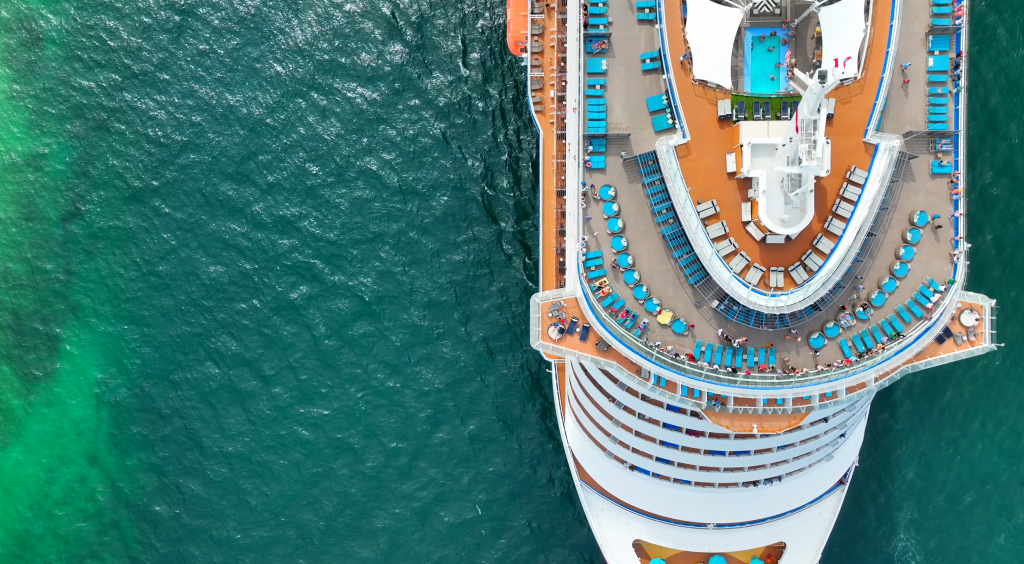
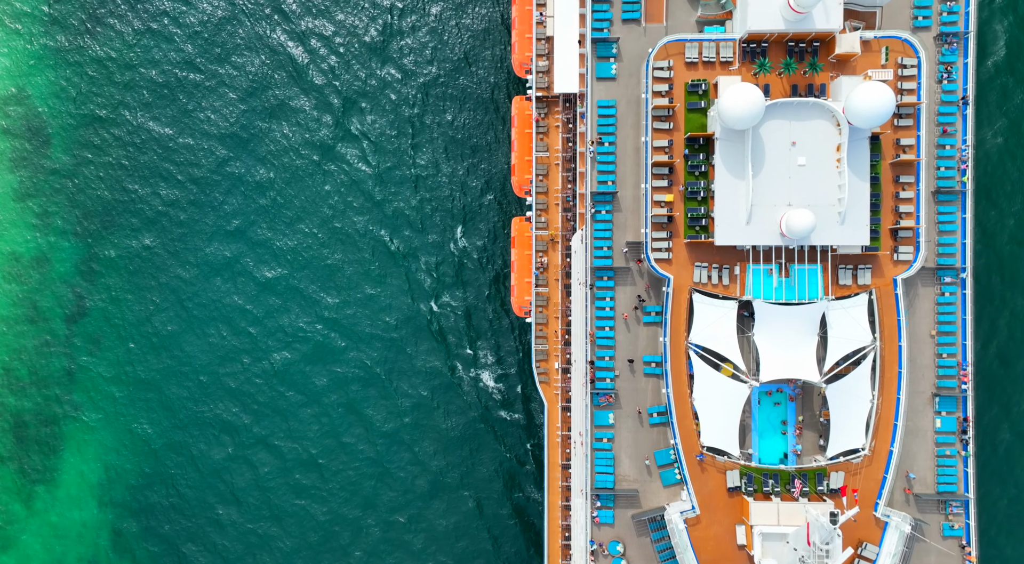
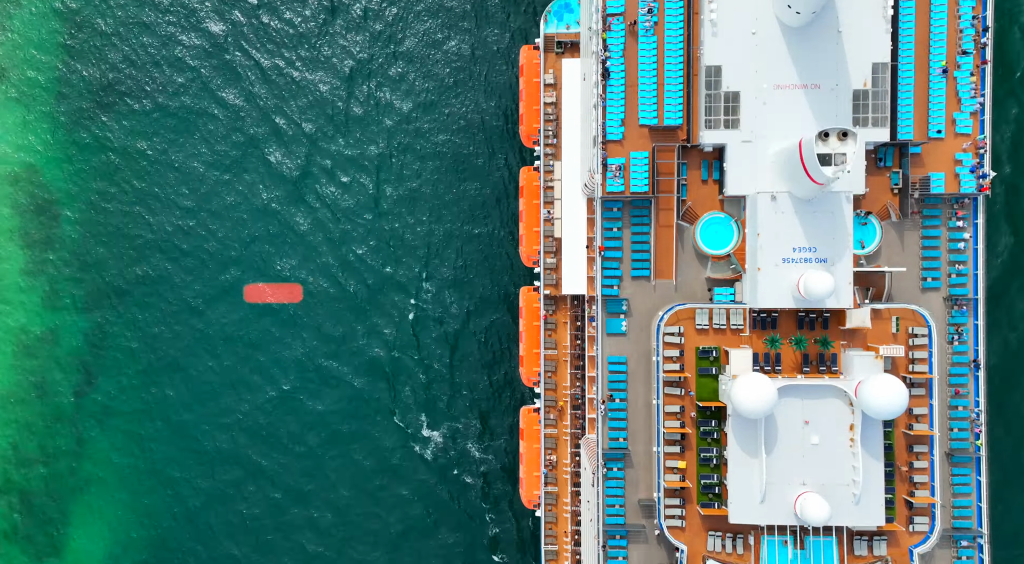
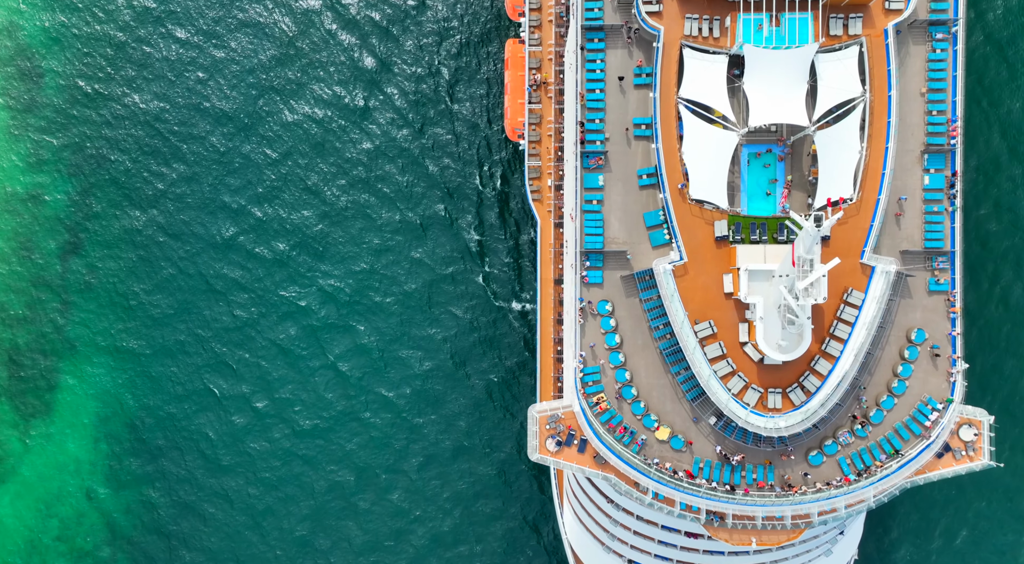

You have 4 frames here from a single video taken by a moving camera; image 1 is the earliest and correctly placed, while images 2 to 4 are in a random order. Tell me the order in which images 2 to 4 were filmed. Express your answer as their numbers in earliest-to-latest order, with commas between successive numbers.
4, 2, 3
